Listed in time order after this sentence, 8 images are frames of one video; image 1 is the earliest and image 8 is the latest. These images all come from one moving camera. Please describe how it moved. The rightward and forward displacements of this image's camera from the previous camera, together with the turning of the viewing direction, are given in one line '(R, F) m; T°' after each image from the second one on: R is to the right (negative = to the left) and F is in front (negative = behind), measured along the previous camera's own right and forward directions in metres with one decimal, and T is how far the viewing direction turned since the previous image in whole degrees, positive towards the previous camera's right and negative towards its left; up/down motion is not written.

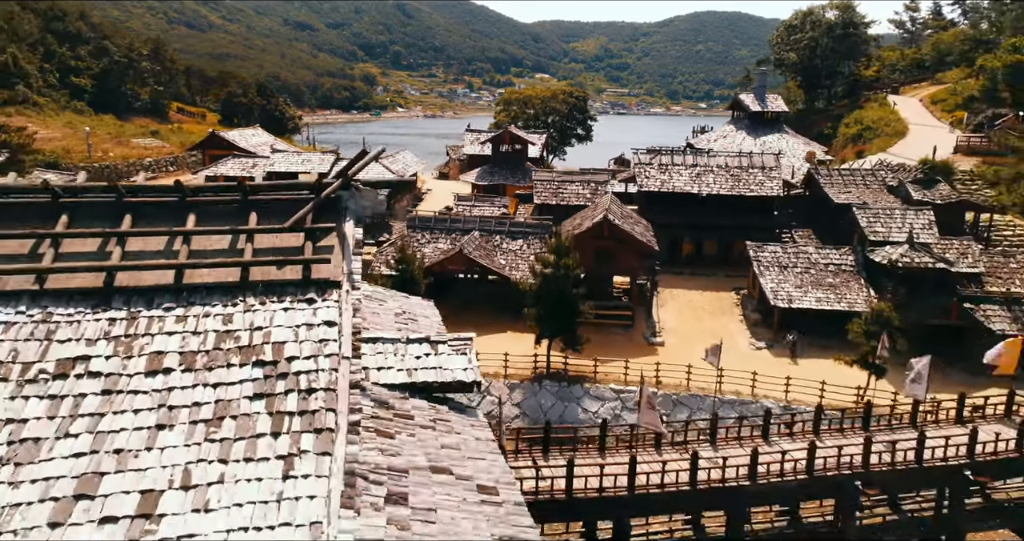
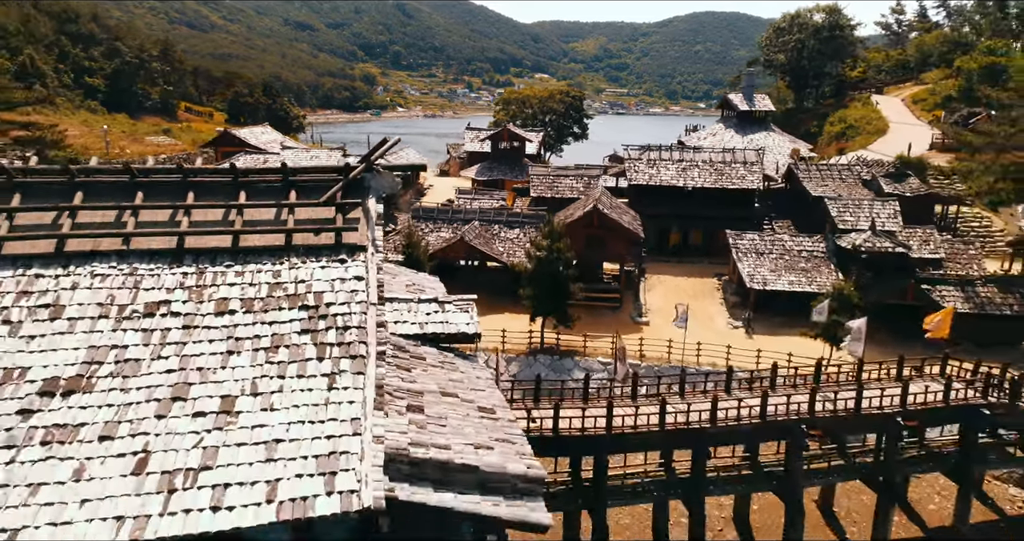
(+0.1, -2.2) m; 0°
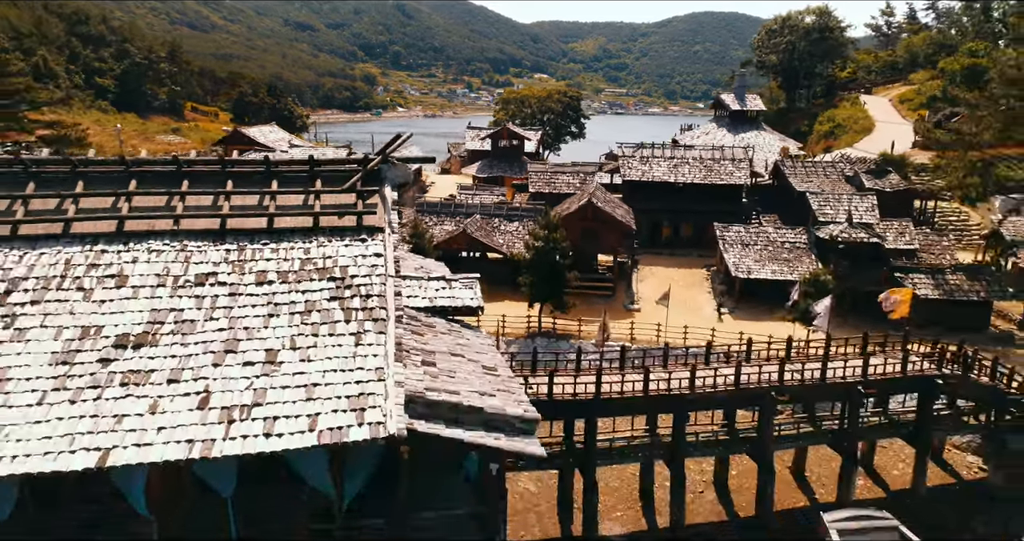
(0.0, -1.7) m; 0°
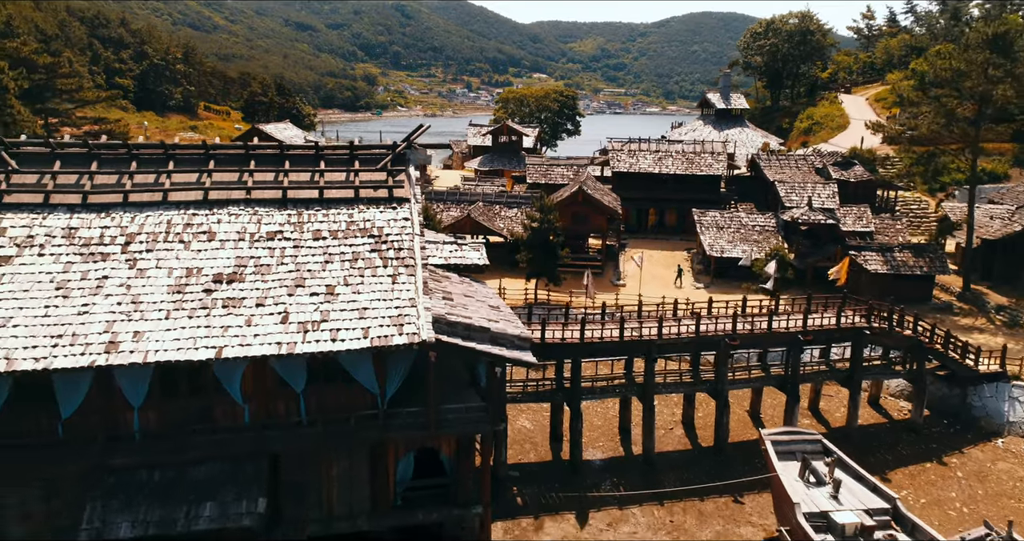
(0.0, -3.6) m; 0°
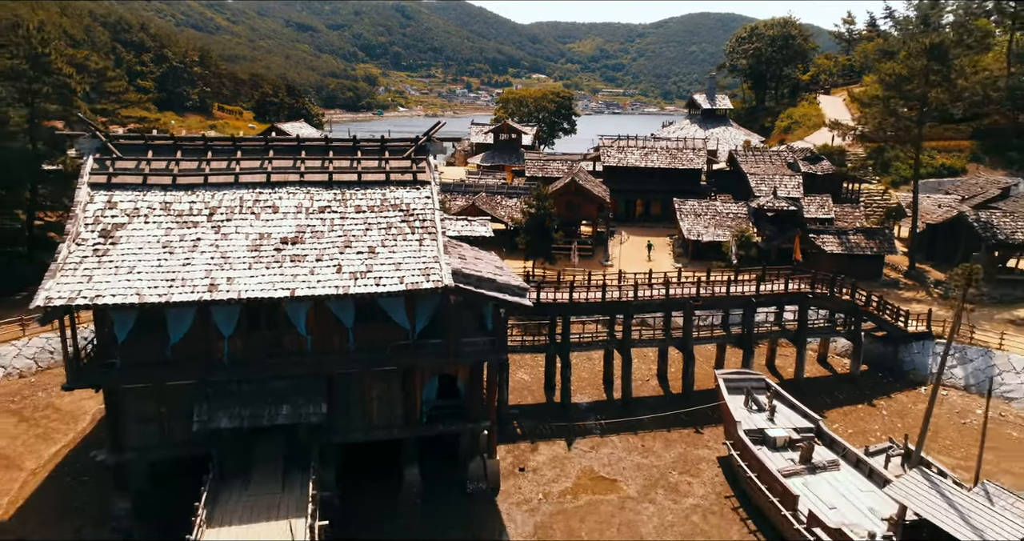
(0.0, -4.2) m; 0°
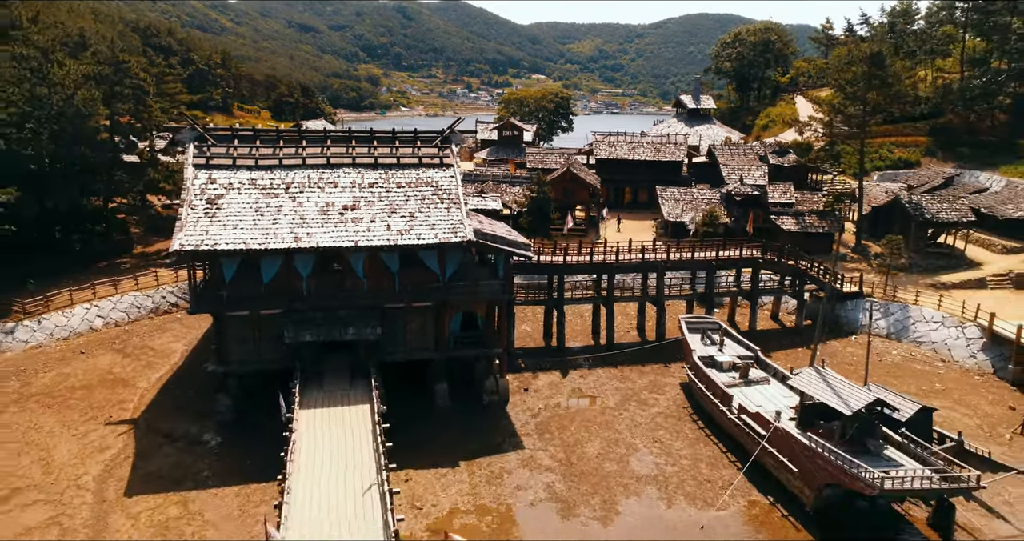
(-0.2, -5.9) m; 0°
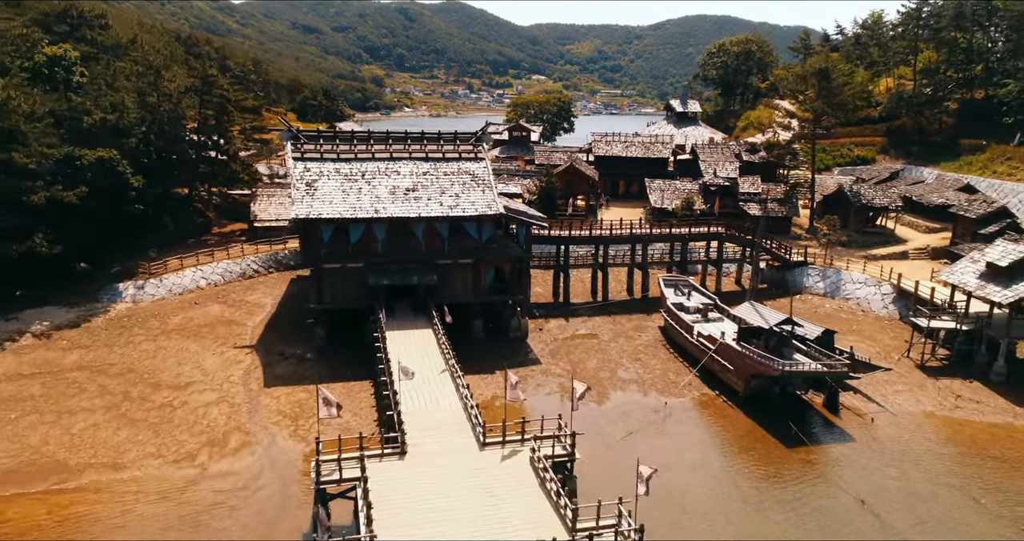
(-0.6, -8.5) m; 0°
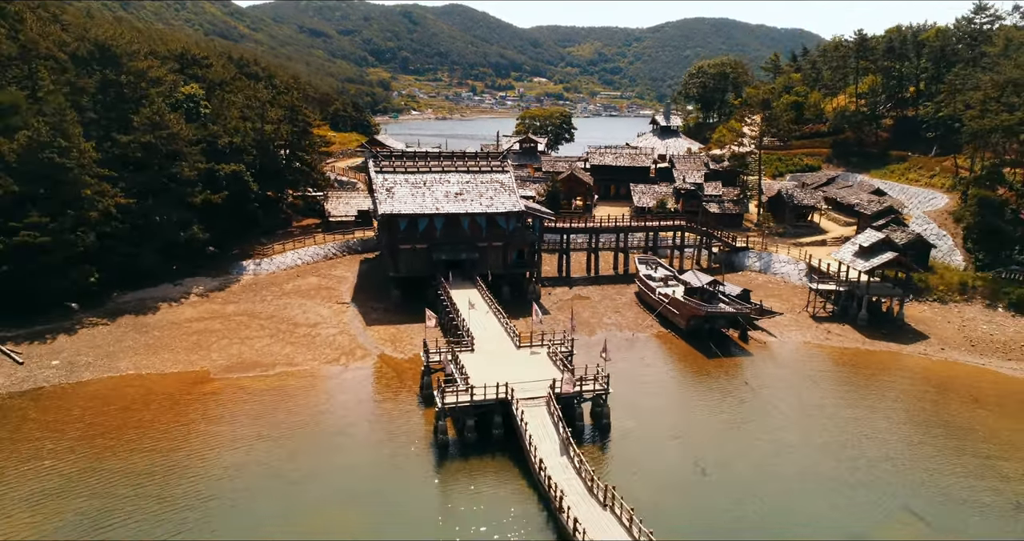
(-0.8, -14.0) m; 0°
